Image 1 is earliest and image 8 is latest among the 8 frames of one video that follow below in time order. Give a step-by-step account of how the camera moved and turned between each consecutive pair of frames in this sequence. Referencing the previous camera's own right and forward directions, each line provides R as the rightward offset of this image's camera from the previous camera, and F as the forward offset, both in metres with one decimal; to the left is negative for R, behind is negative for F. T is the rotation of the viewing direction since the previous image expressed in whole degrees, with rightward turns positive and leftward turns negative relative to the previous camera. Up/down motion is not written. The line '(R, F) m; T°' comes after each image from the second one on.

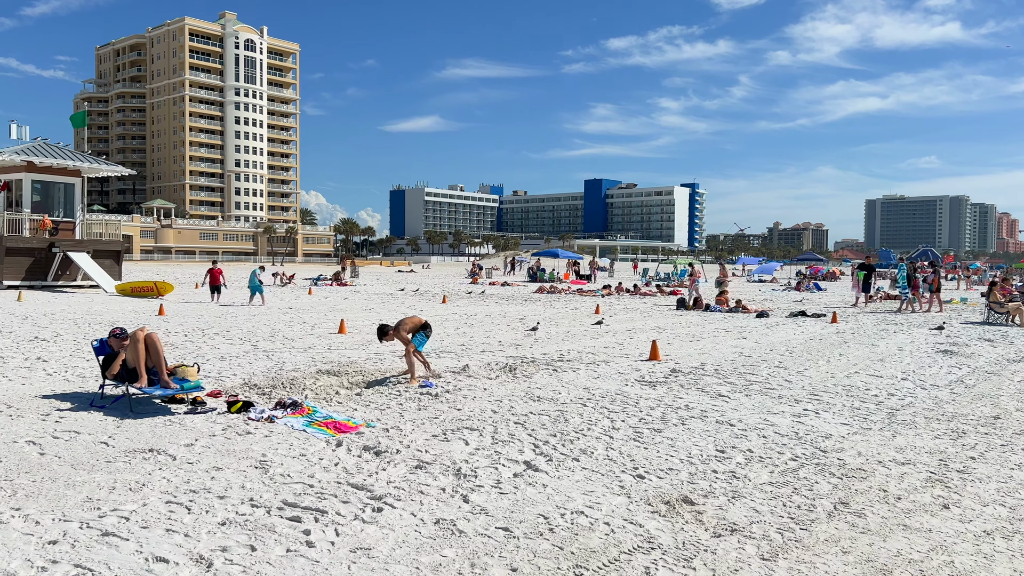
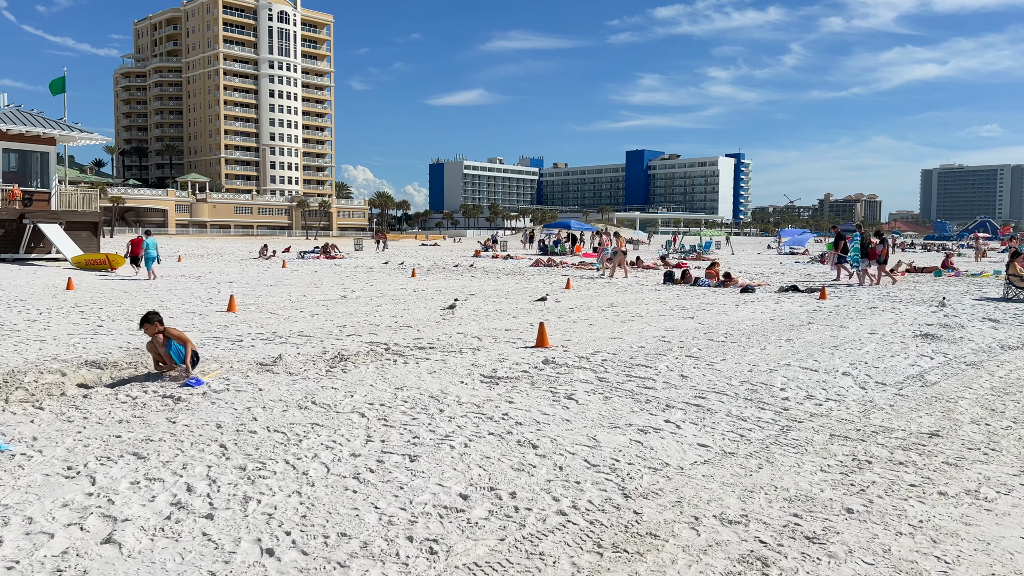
(+2.1, +2.2) m; -3°
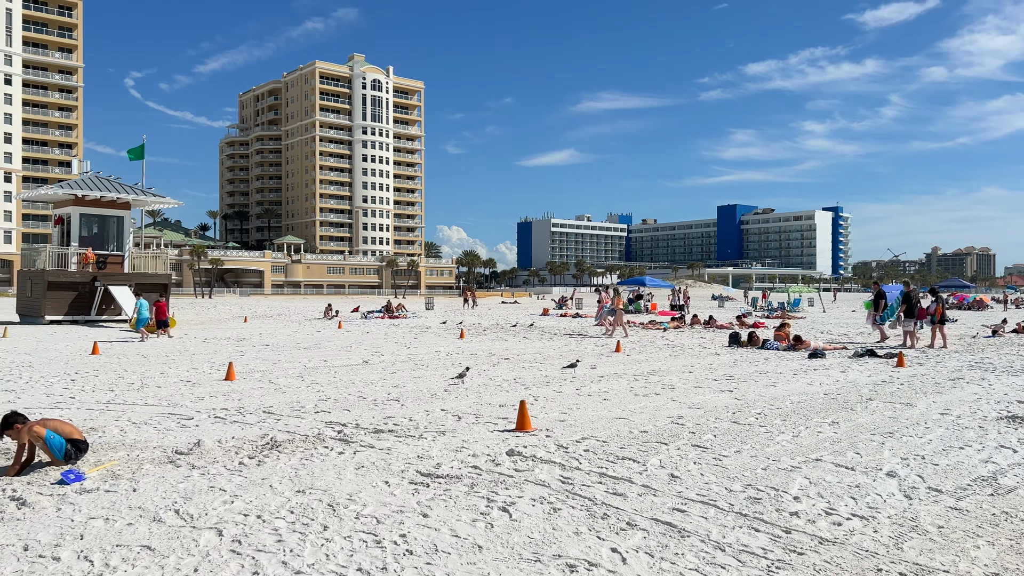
(+1.1, +1.4) m; -6°
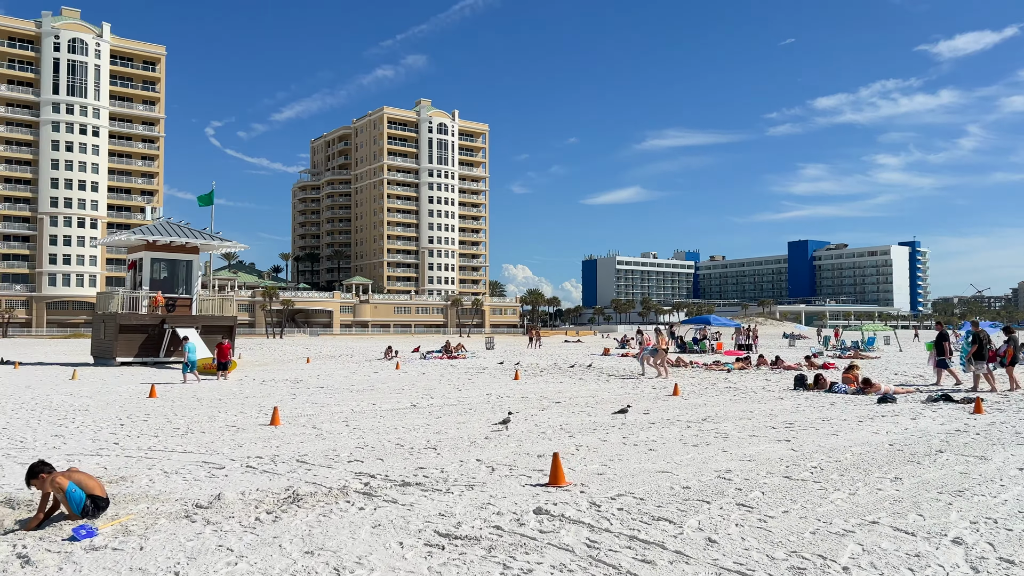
(+0.3, +0.3) m; -5°
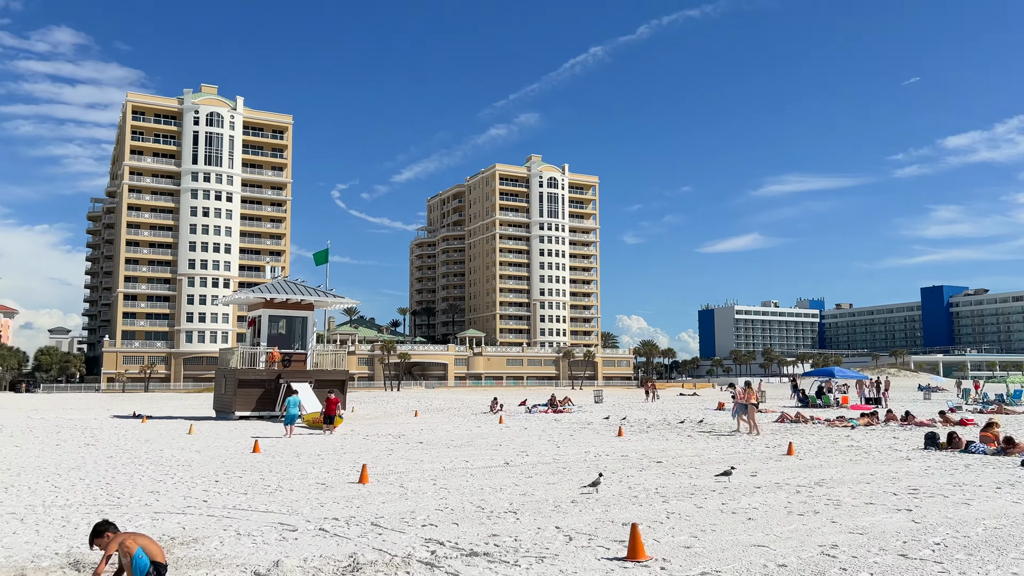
(+0.4, +0.4) m; -8°
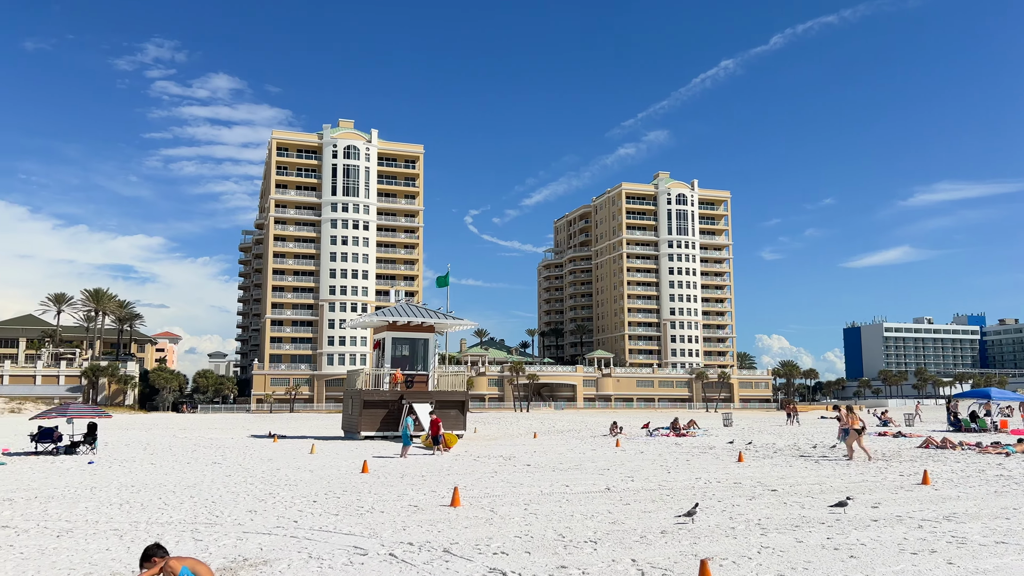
(+0.6, +0.4) m; -9°
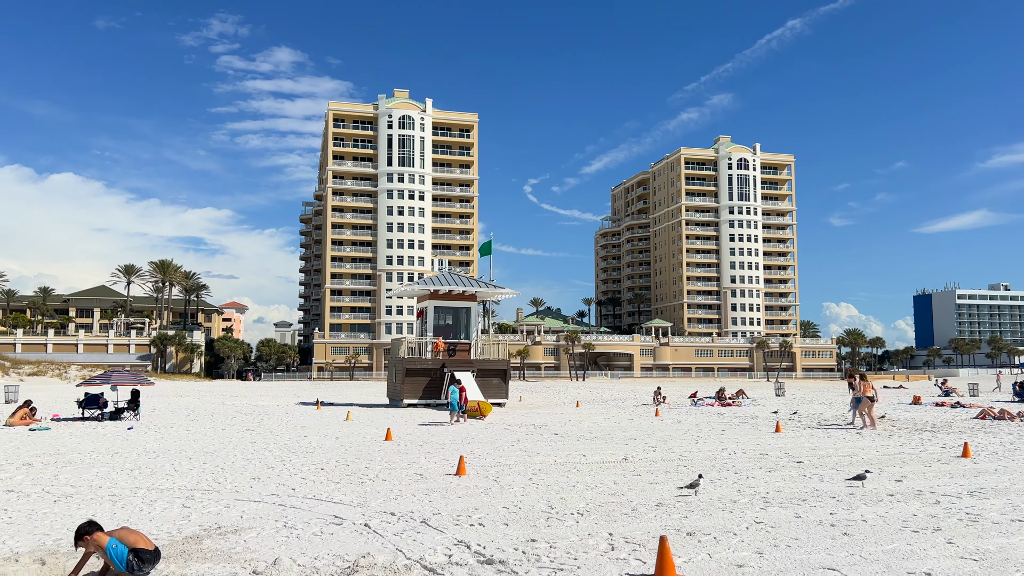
(+0.8, +0.4) m; -4°
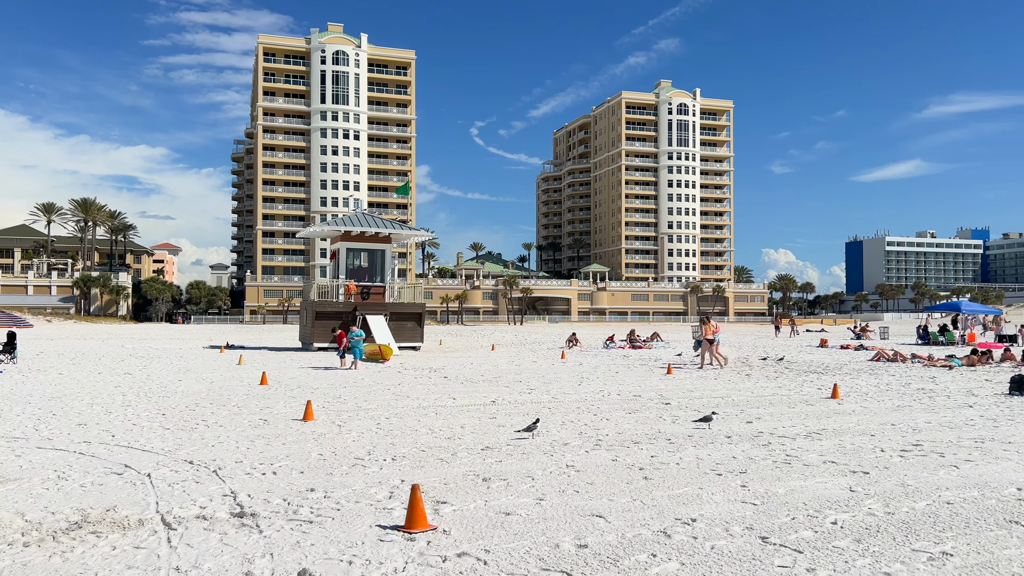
(+1.4, +0.4) m; +4°
